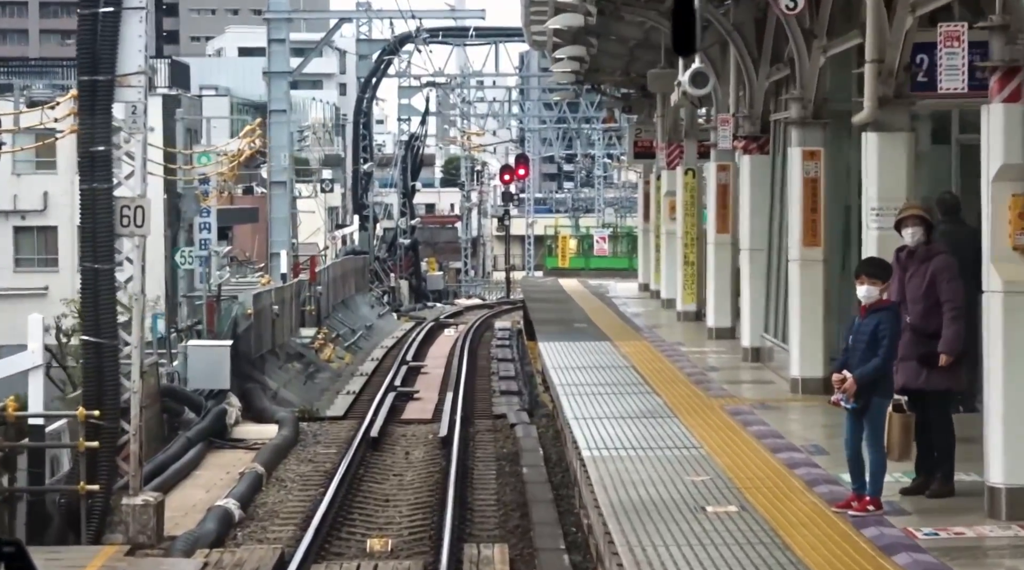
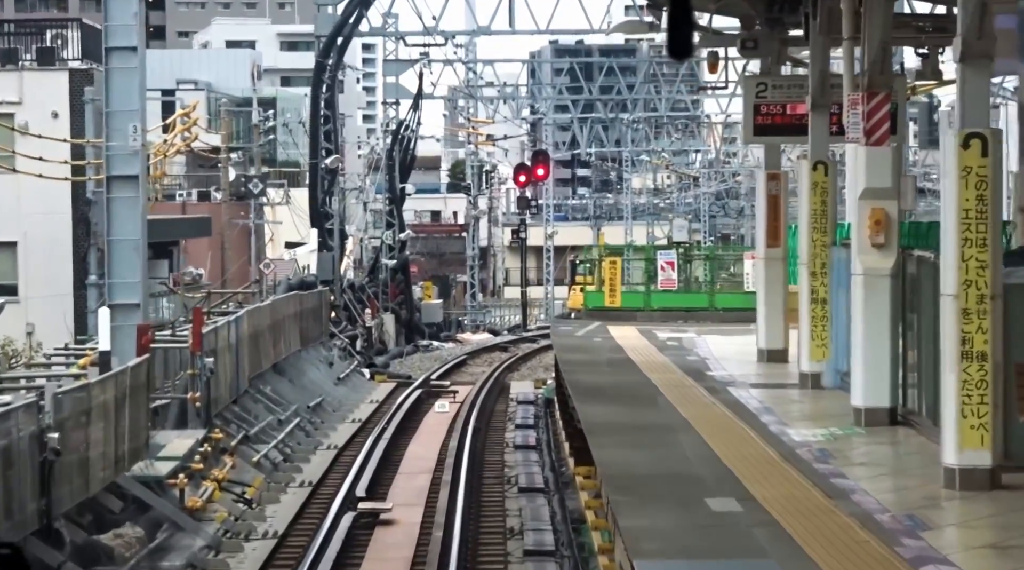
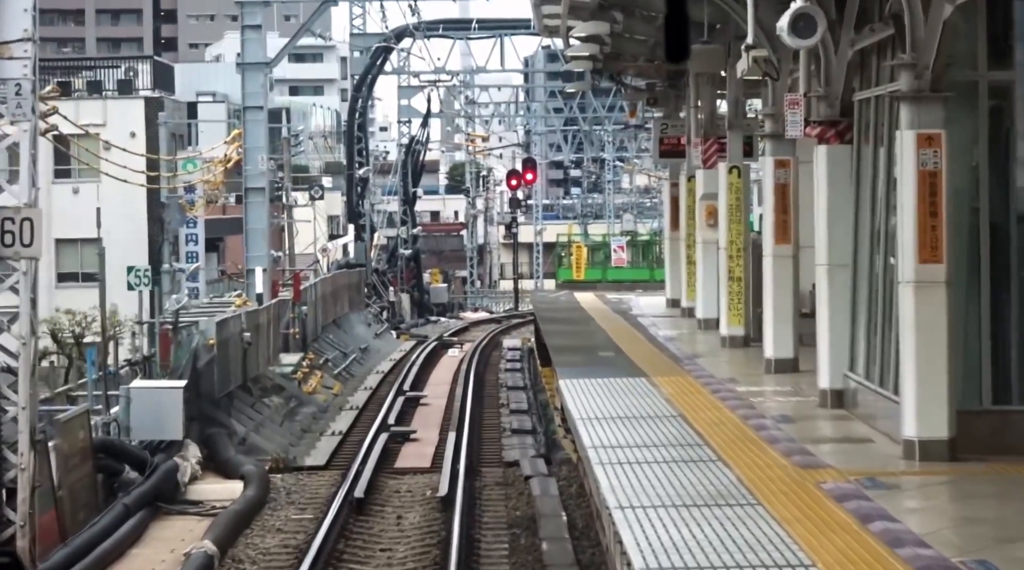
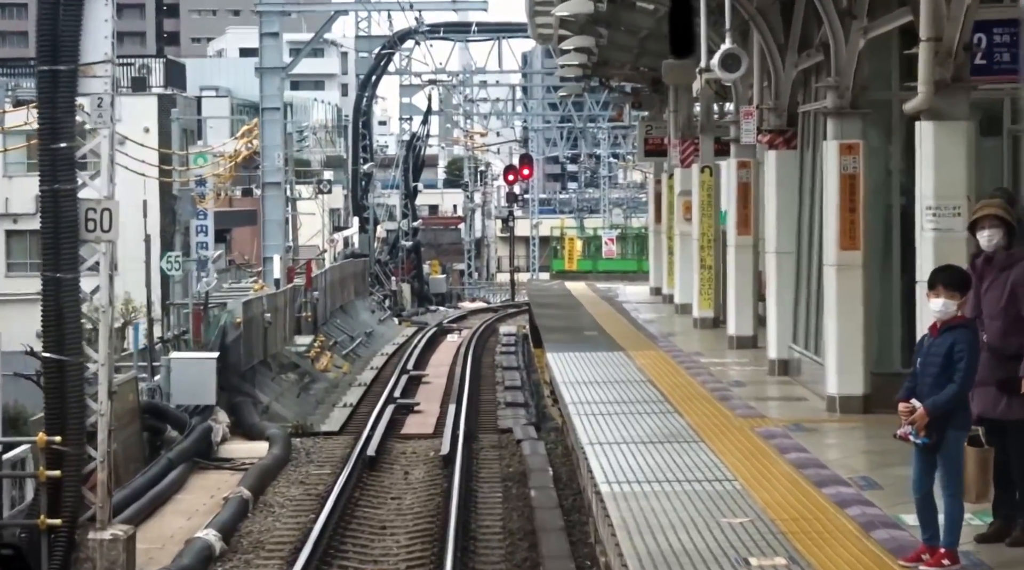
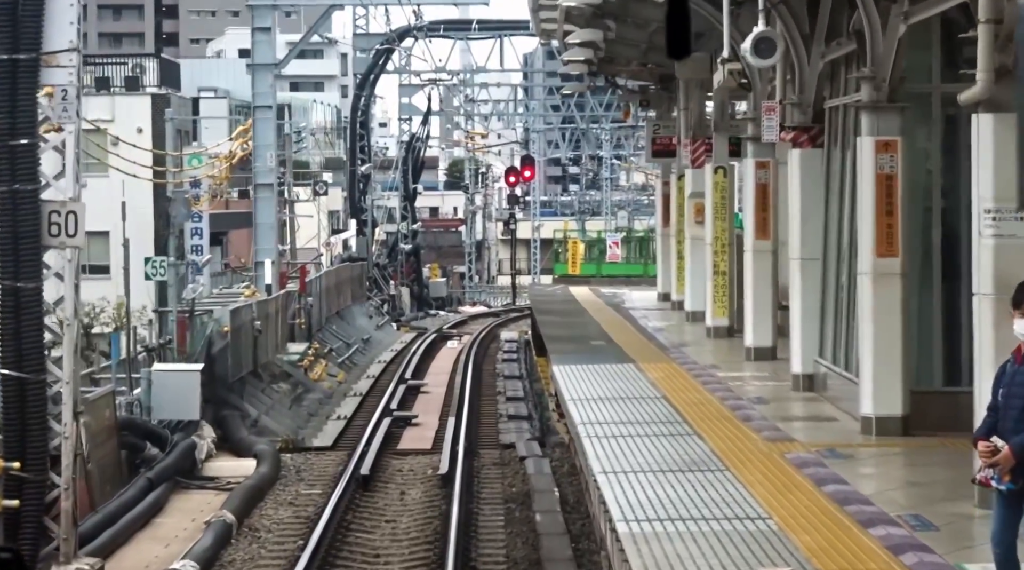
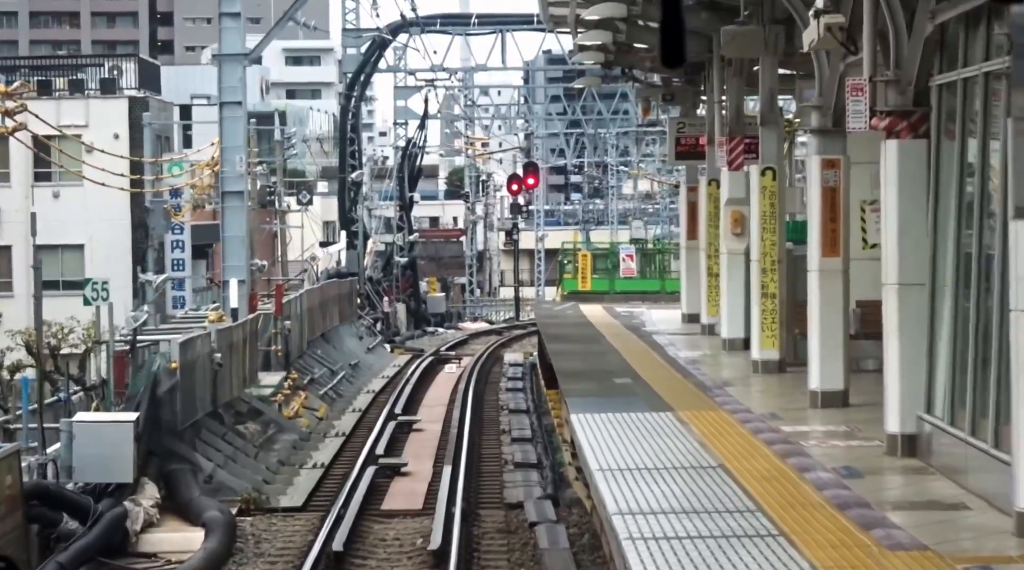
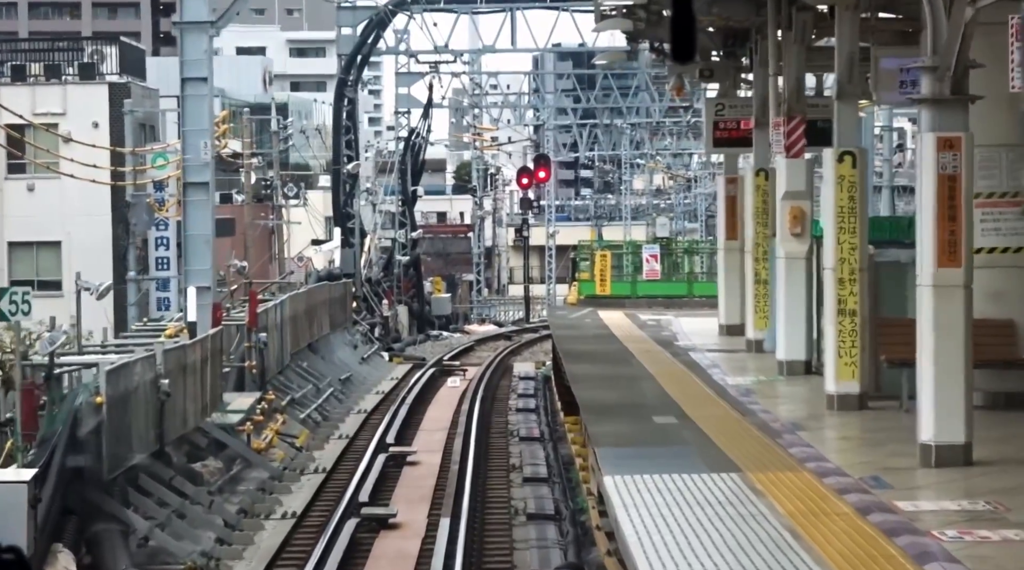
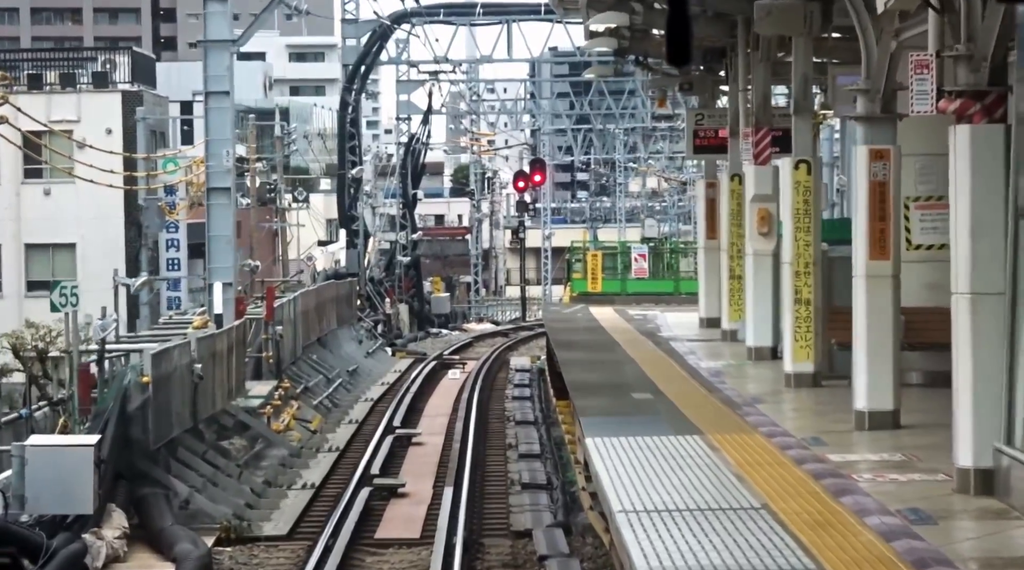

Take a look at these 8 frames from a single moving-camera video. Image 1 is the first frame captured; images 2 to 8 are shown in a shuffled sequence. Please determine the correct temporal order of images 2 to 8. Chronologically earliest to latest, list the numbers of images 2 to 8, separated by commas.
4, 5, 3, 6, 8, 7, 2
